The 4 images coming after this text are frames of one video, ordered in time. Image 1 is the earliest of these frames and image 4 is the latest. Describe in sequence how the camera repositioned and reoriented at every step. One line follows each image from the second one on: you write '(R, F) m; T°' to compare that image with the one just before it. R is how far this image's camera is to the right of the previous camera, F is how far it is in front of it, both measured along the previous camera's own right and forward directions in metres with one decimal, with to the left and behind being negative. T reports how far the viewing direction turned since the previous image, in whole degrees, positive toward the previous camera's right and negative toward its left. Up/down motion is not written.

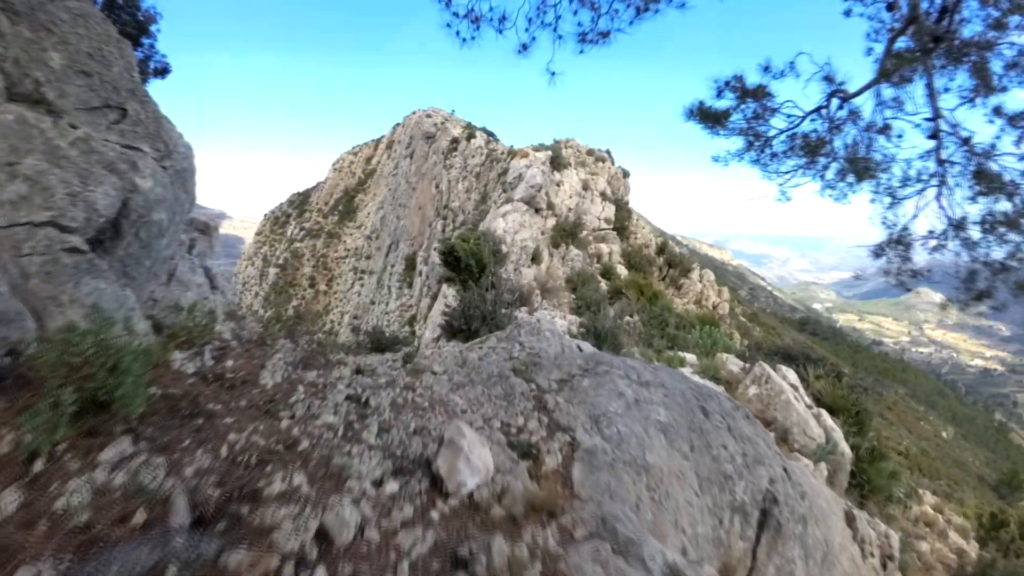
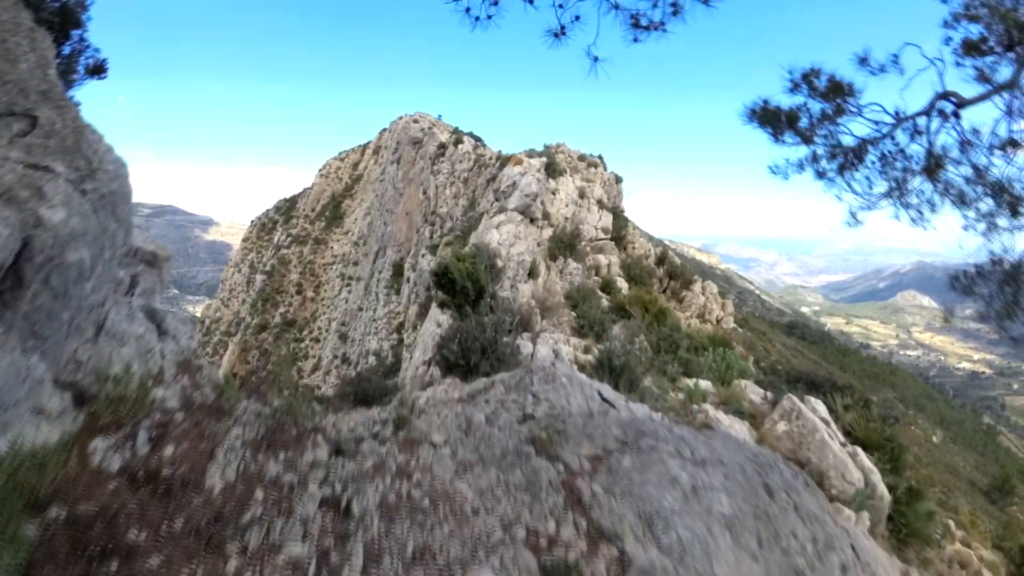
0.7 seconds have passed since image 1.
(-0.2, +0.8) m; +1°
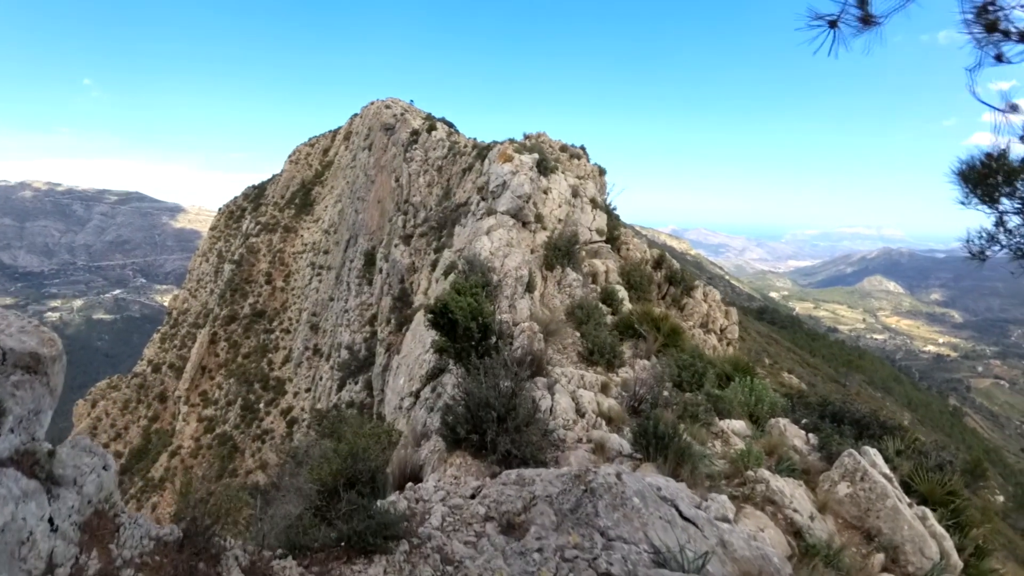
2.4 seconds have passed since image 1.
(-0.5, +1.2) m; +3°
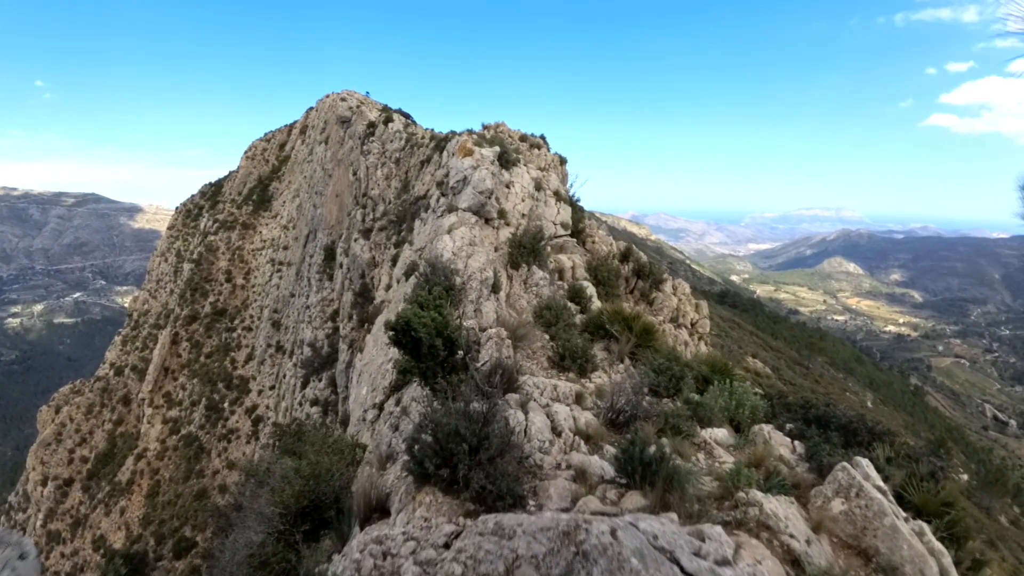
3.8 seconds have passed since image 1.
(0.0, +0.5) m; +4°
